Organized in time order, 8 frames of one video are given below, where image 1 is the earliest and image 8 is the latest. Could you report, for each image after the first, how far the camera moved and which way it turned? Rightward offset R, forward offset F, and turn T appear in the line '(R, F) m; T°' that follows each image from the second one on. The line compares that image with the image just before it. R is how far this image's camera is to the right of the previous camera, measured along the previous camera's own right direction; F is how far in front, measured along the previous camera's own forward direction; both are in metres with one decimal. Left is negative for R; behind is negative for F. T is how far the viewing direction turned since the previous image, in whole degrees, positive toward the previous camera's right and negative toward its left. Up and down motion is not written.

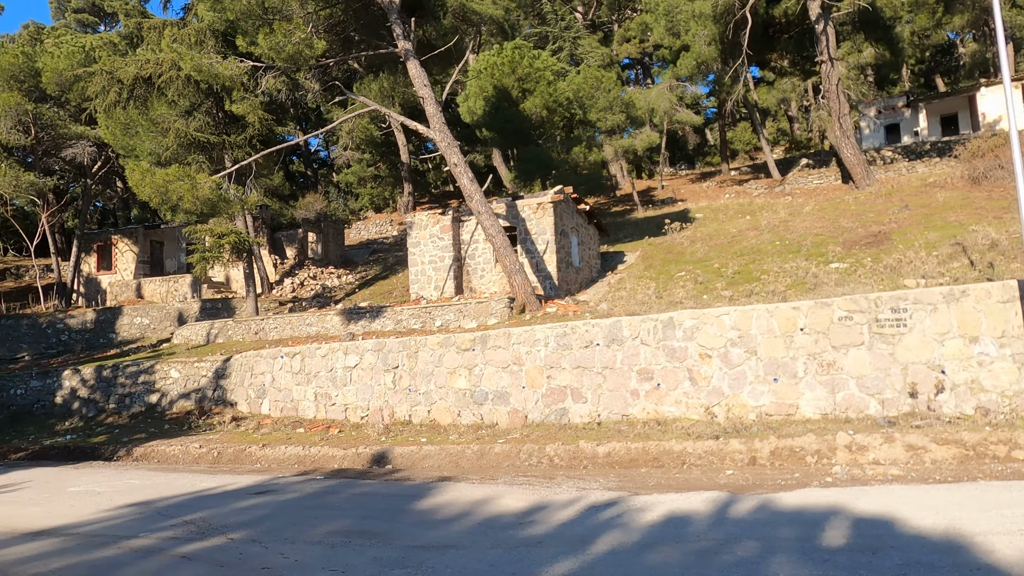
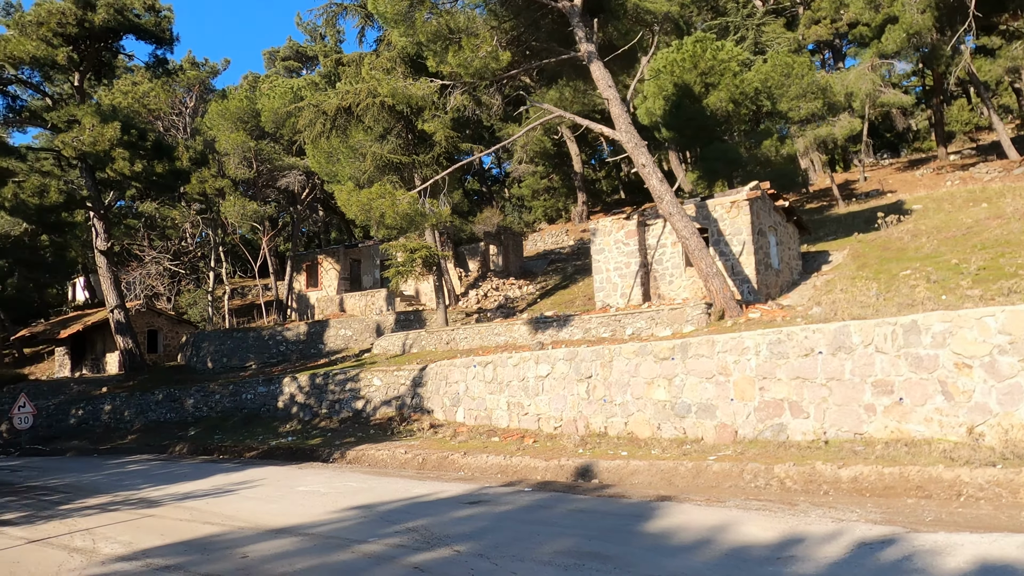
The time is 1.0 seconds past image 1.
(-0.4, +0.3) m; -14°
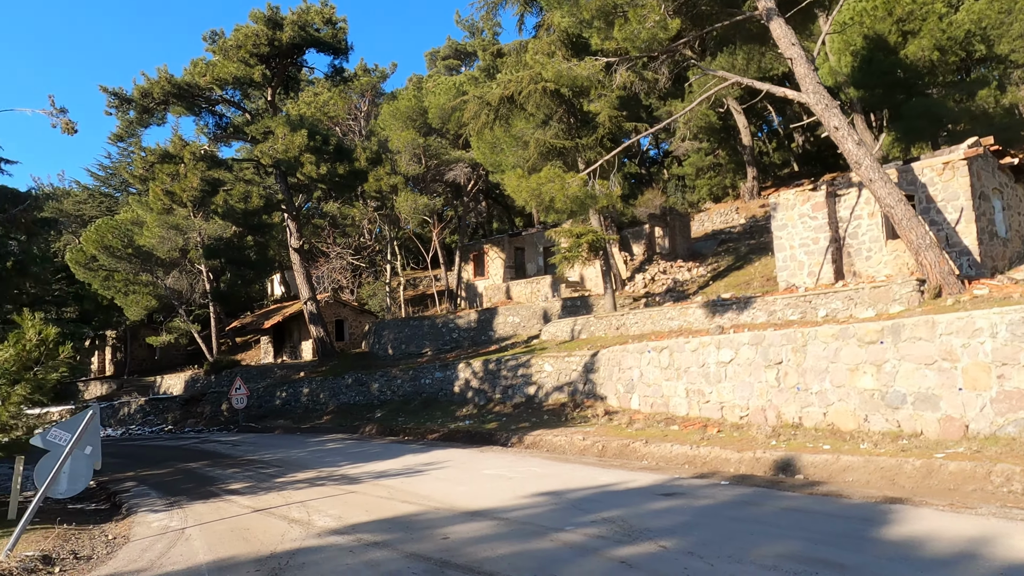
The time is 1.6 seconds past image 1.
(-0.3, +0.2) m; -13°
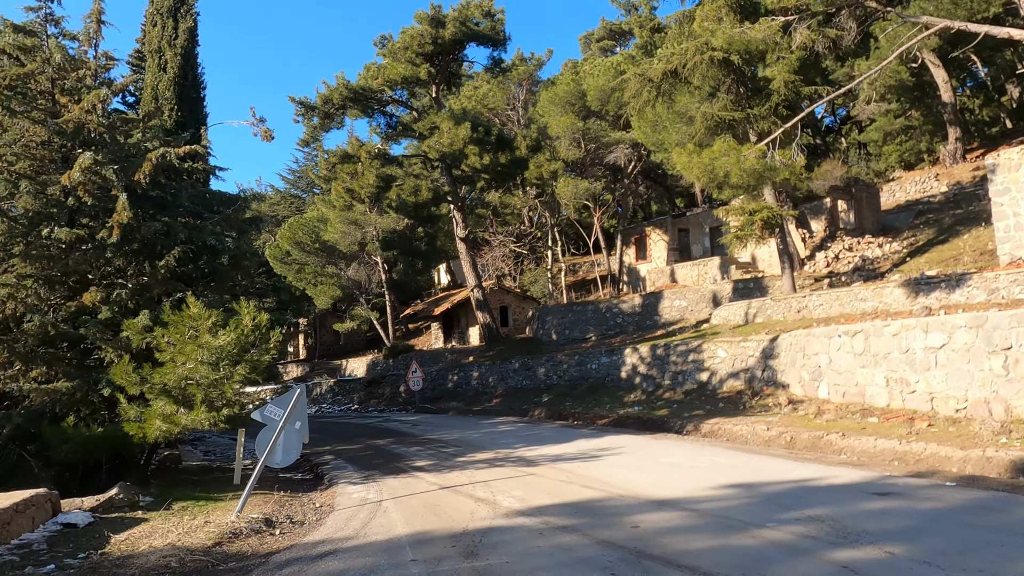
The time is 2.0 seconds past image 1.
(-0.2, +0.1) m; -13°
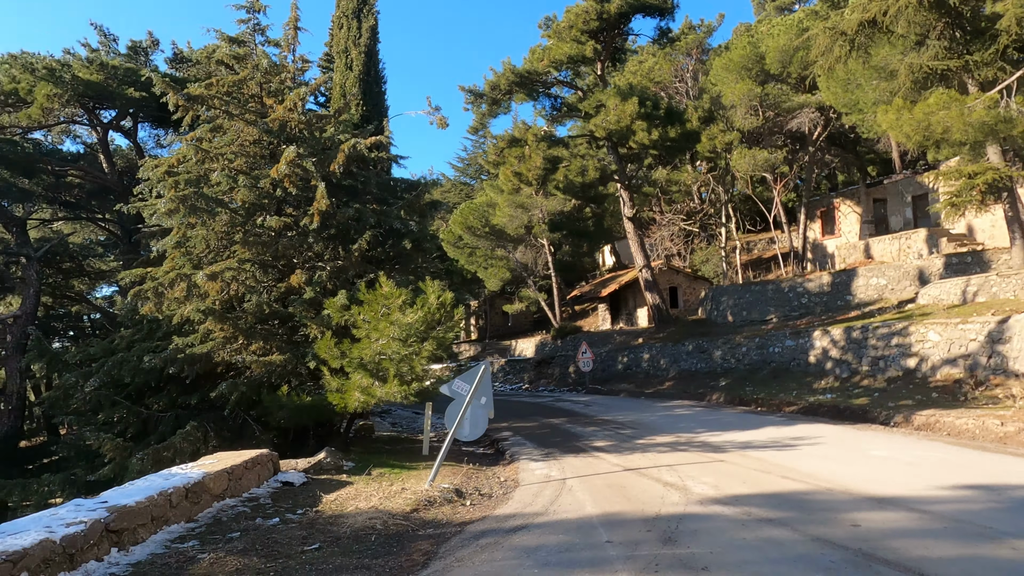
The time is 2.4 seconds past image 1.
(-0.2, +0.2) m; -14°
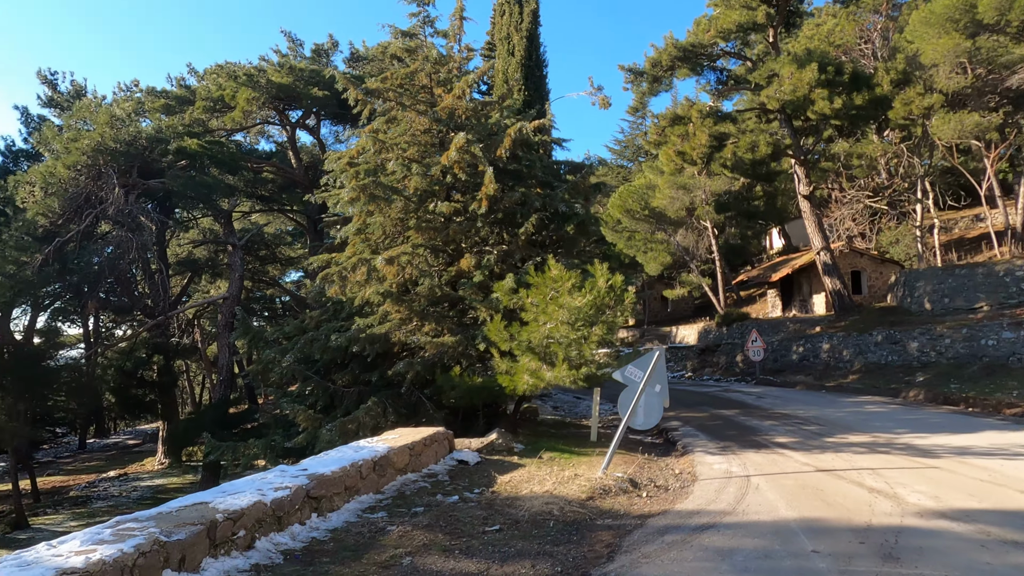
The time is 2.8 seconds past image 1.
(-0.2, +0.2) m; -13°
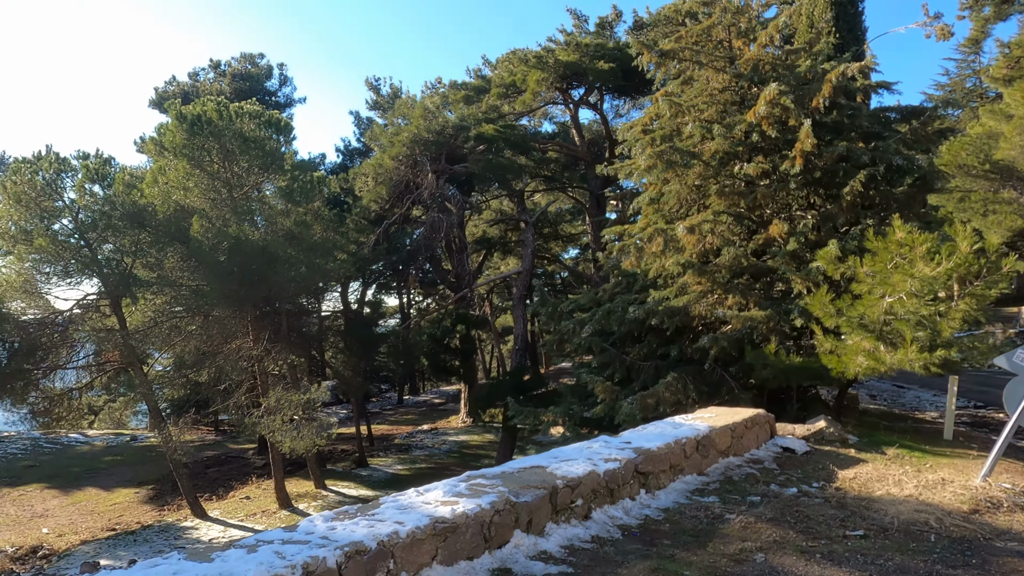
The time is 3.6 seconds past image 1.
(-0.4, +0.3) m; -23°
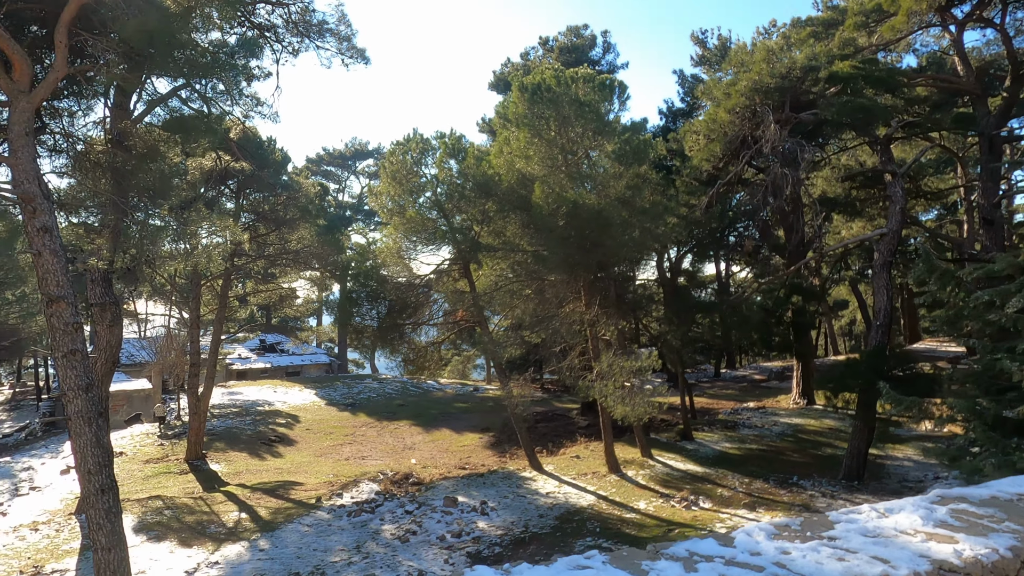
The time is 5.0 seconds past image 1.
(-0.6, +0.6) m; -26°
